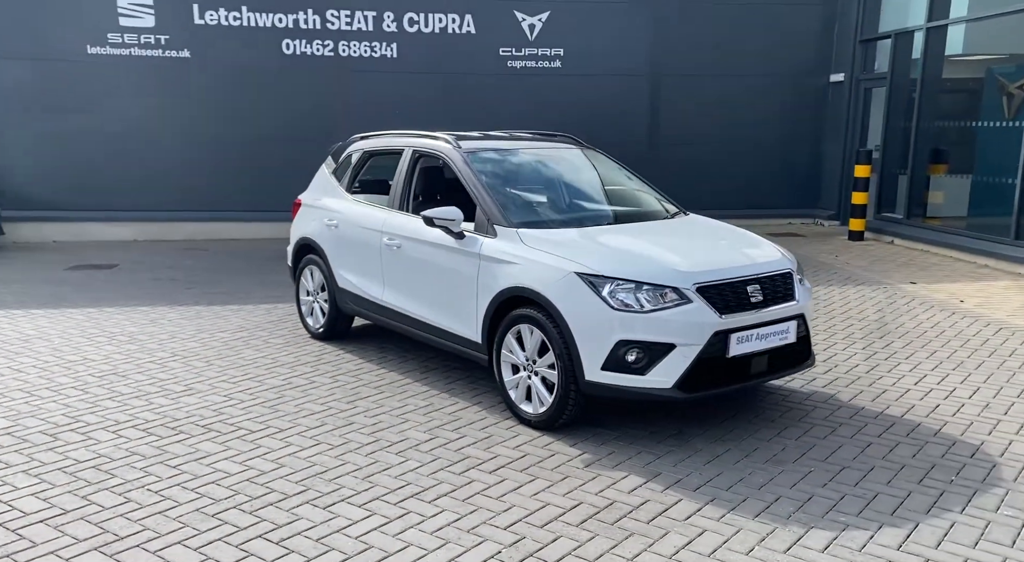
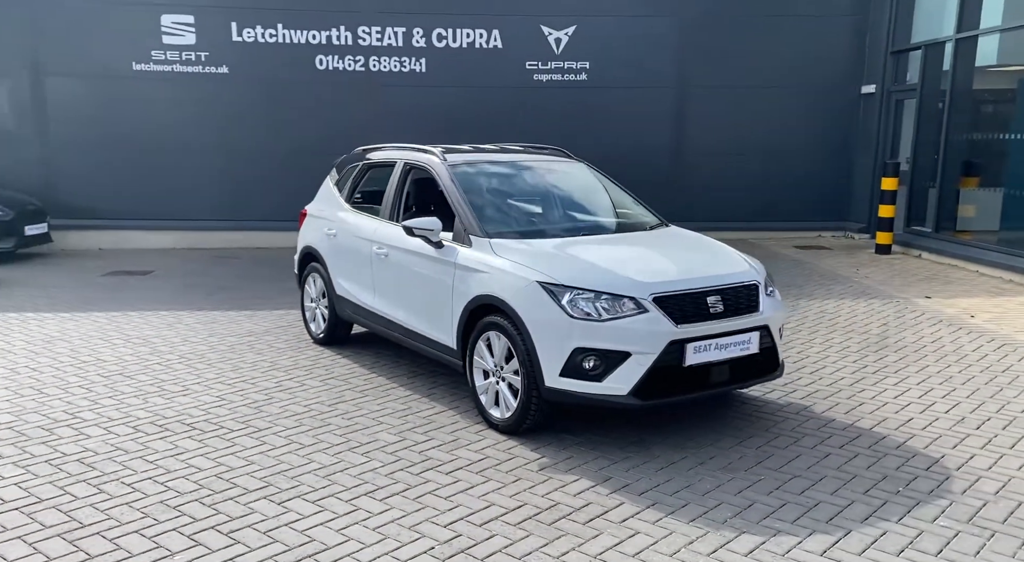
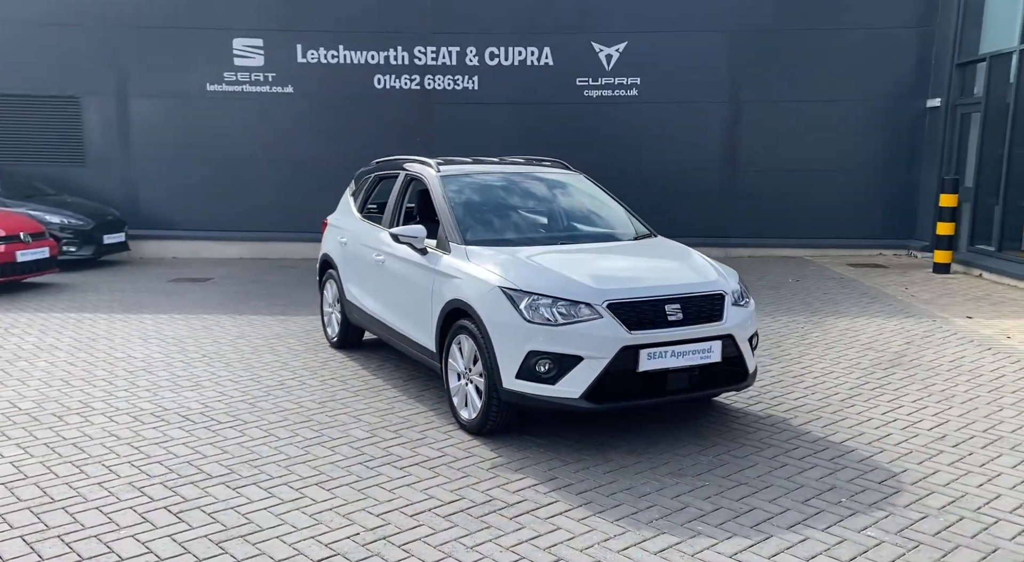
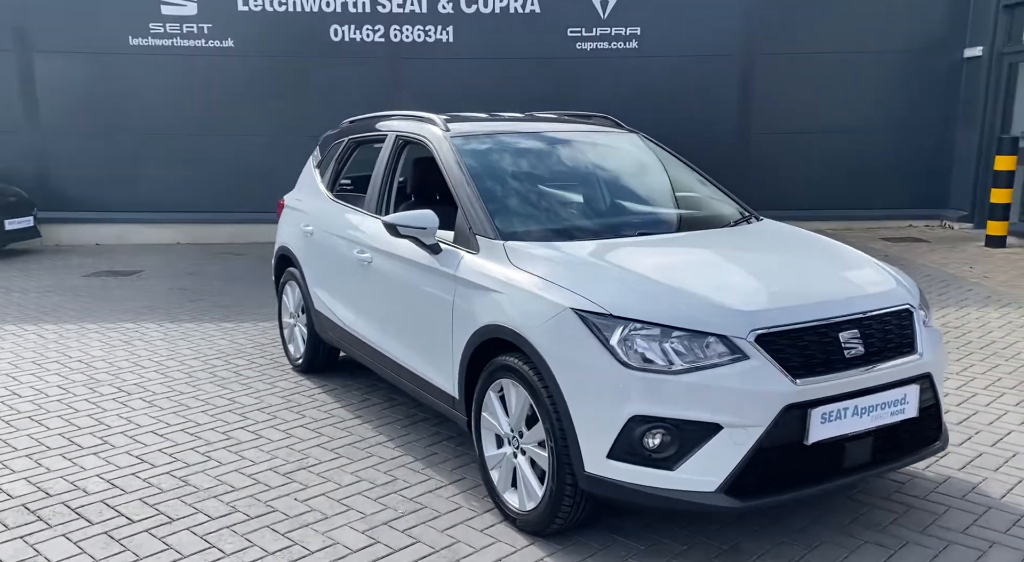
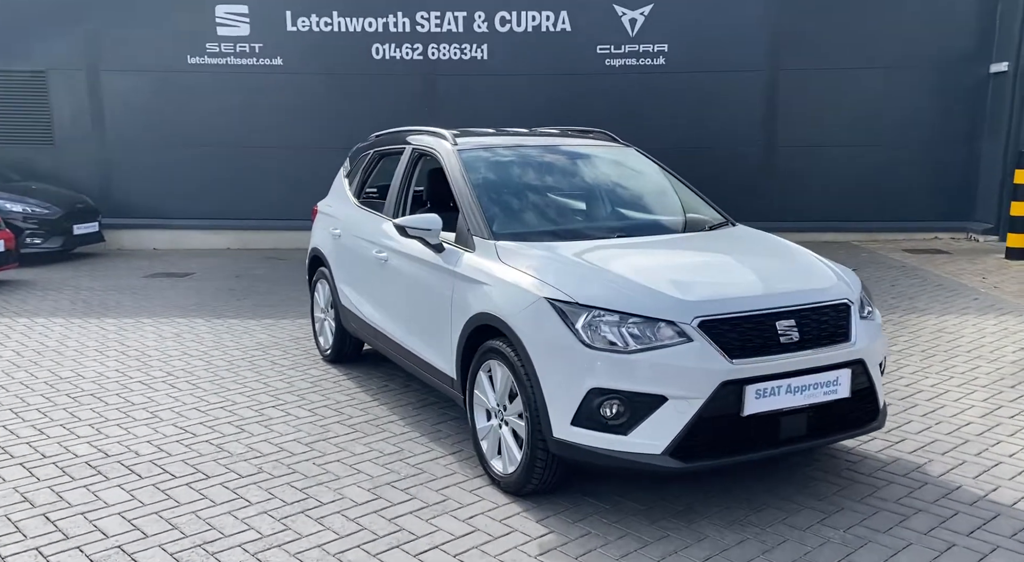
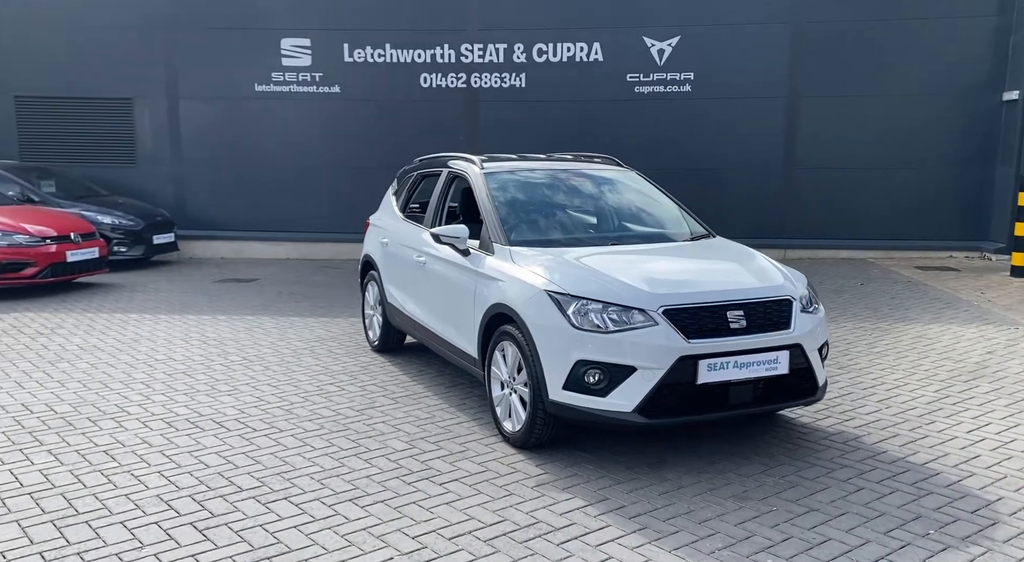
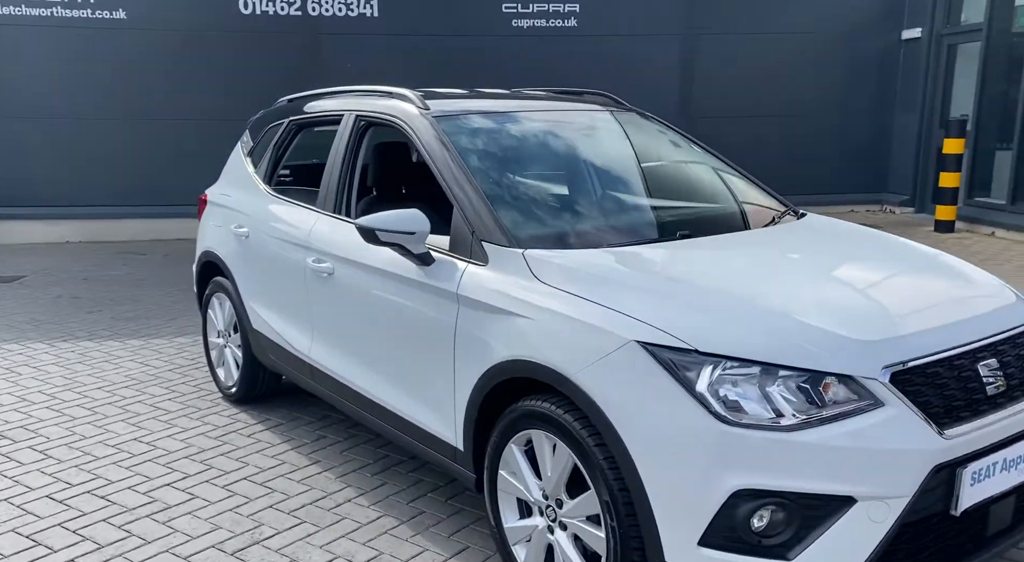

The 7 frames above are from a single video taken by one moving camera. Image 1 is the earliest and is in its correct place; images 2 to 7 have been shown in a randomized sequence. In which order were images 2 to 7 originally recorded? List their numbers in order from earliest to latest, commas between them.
2, 3, 6, 5, 4, 7
